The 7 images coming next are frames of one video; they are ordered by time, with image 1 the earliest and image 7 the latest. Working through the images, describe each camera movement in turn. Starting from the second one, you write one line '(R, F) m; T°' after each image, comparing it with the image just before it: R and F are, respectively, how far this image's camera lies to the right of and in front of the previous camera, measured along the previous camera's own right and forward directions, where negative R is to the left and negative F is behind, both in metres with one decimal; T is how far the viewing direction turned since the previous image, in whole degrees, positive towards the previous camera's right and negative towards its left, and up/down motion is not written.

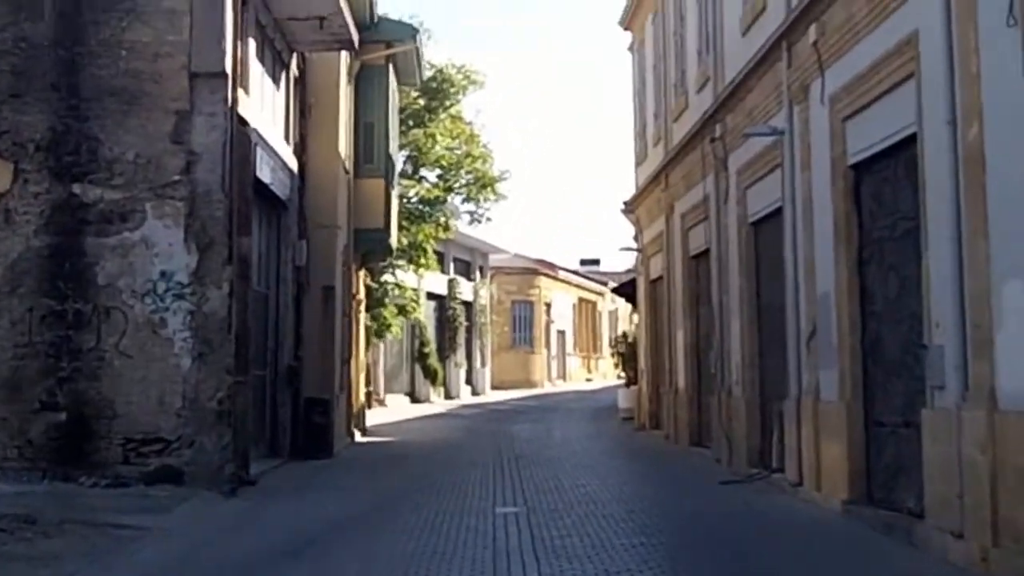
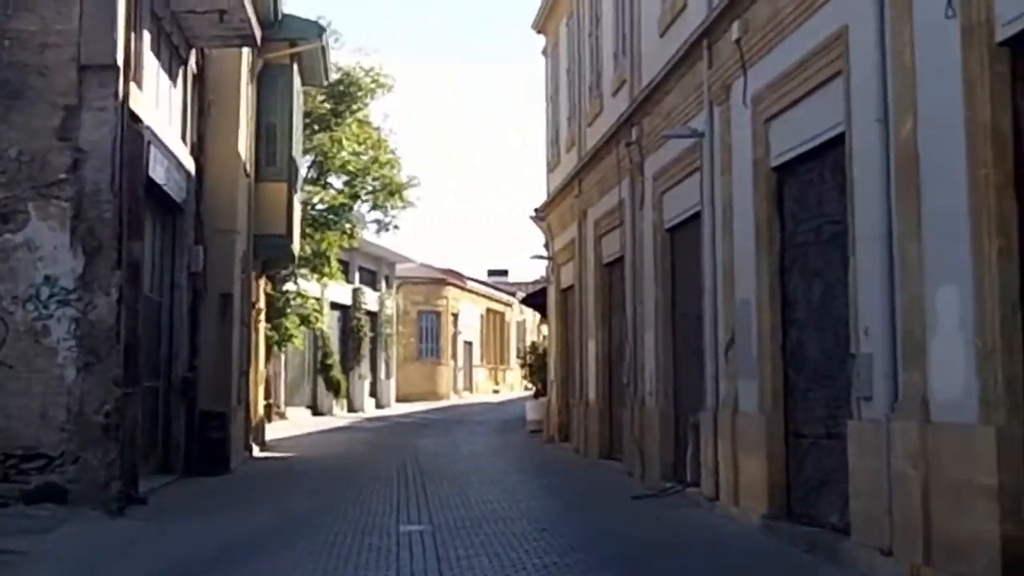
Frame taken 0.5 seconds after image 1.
(0.0, +0.7) m; +3°
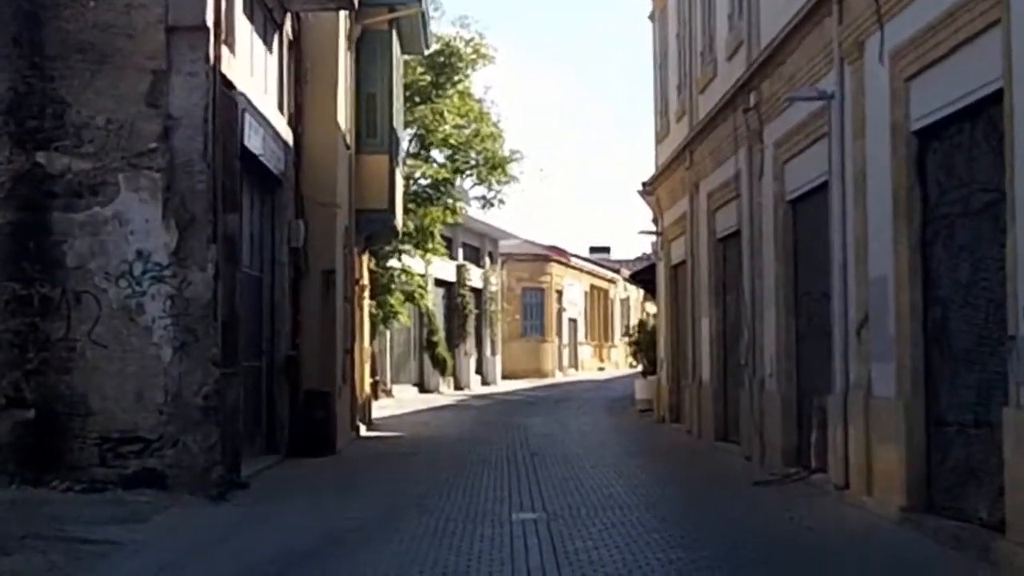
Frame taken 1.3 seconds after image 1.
(-0.2, +0.9) m; -4°
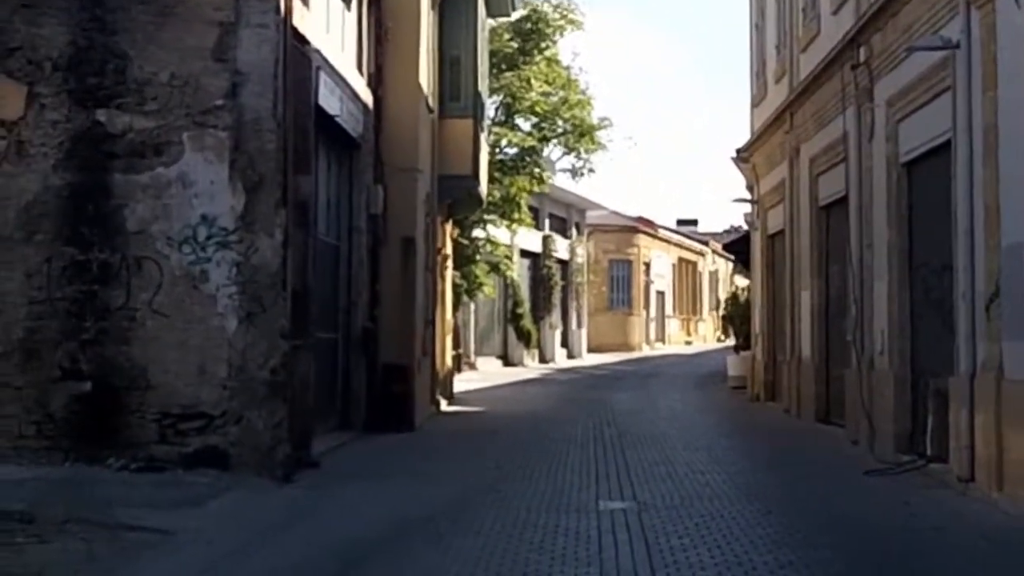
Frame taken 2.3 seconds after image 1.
(0.0, +1.0) m; -3°
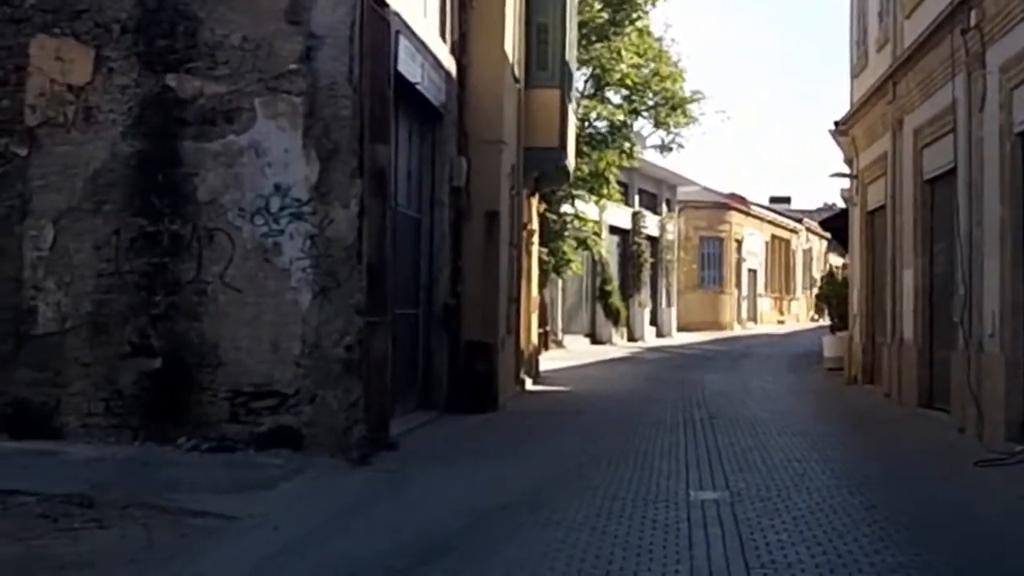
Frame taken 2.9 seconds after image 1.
(0.0, +0.6) m; -3°
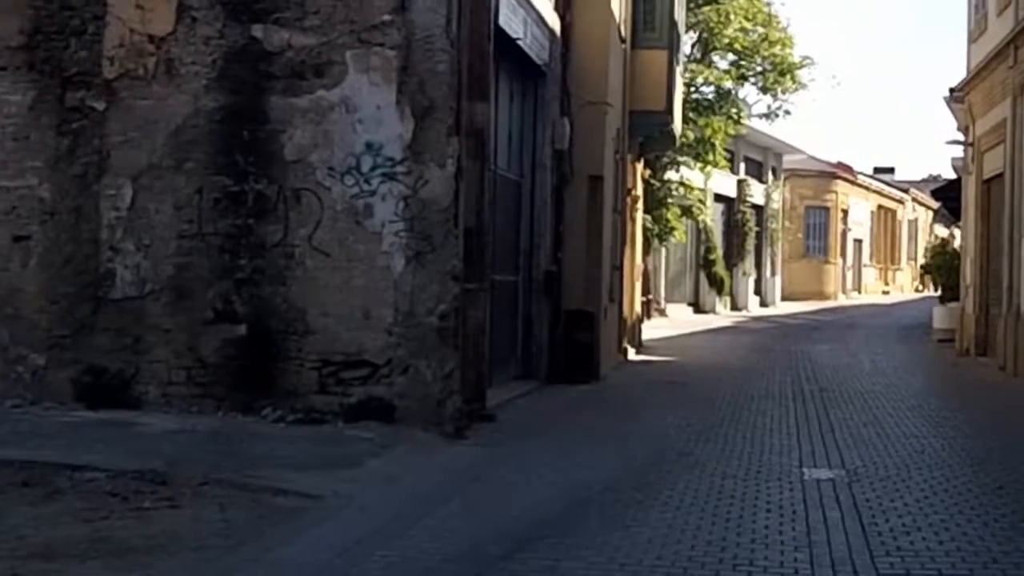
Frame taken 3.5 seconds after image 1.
(0.0, +0.8) m; -4°
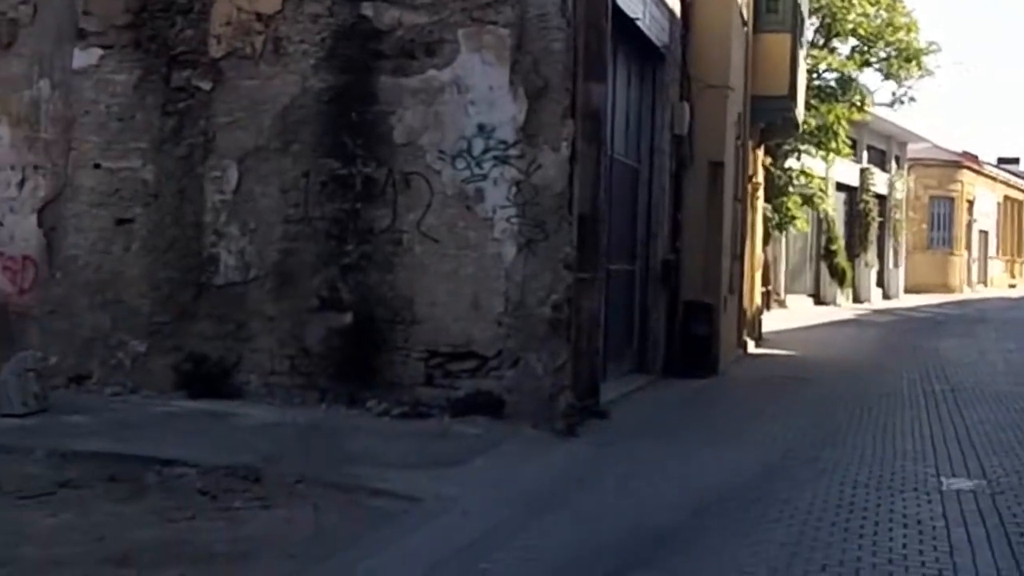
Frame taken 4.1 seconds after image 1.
(0.0, +0.5) m; -4°
